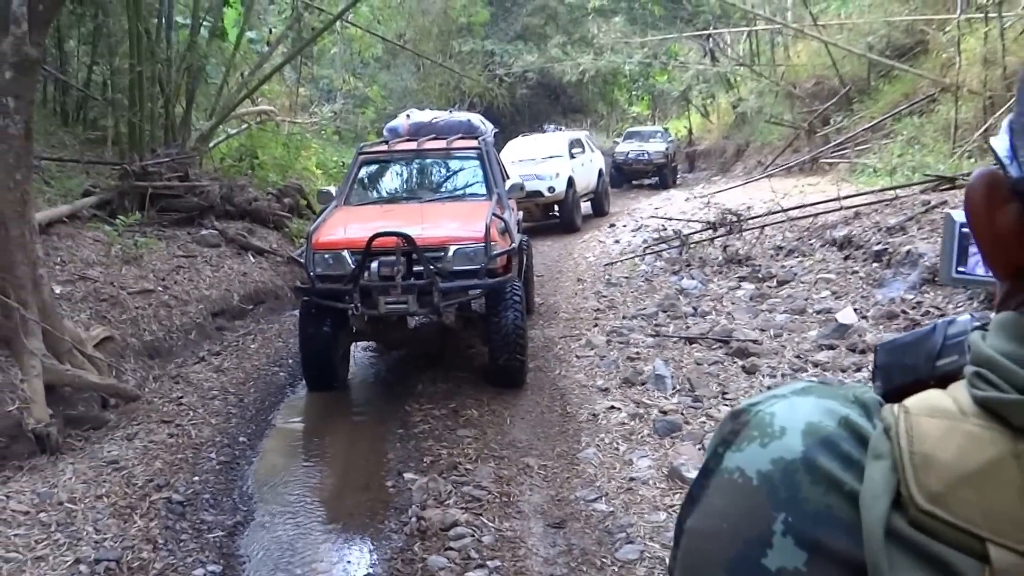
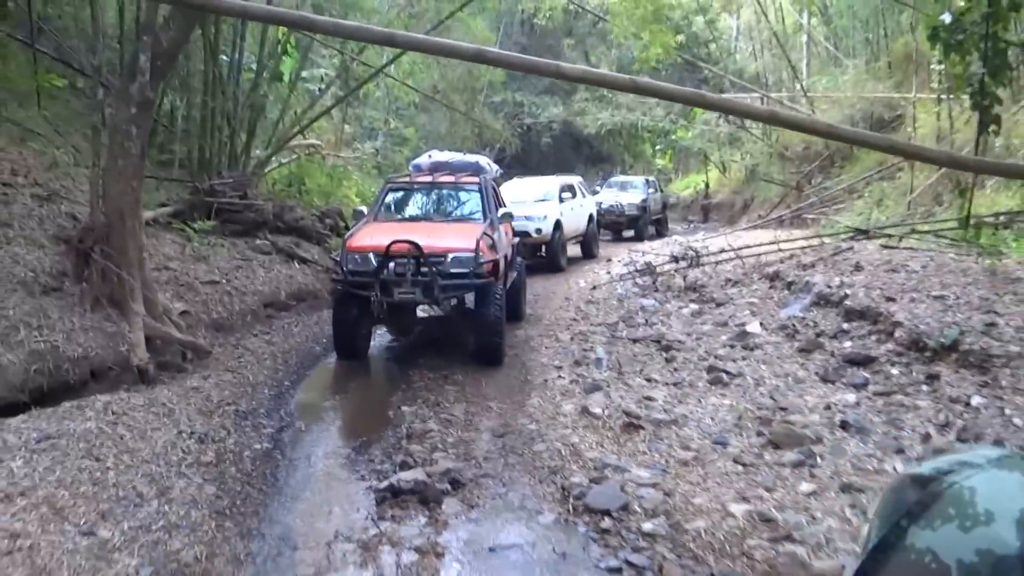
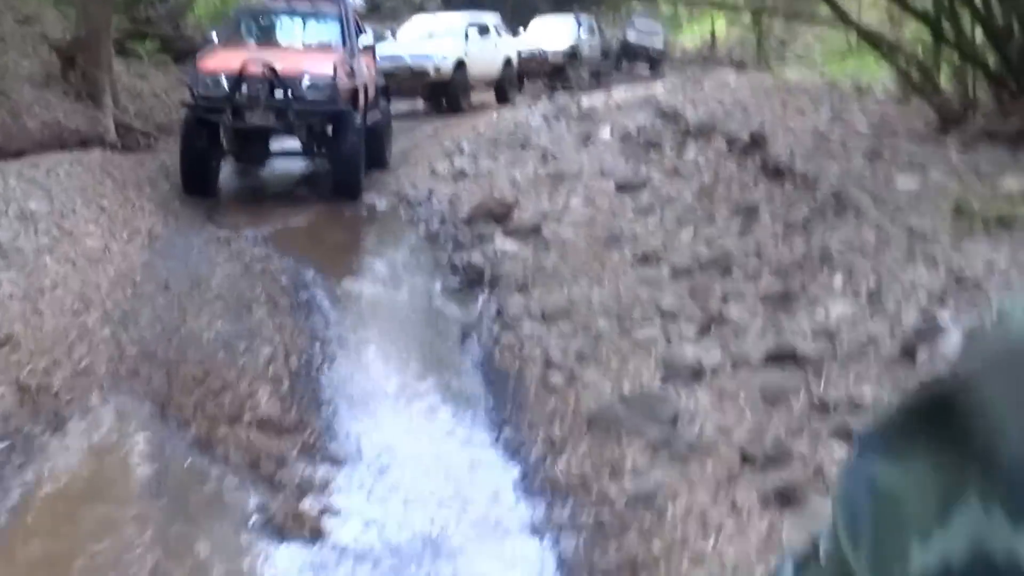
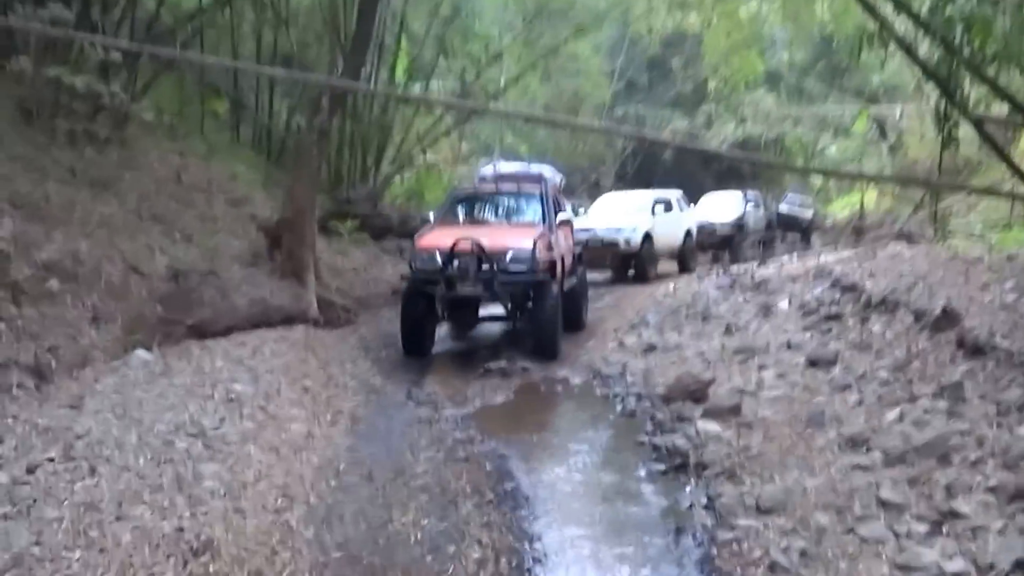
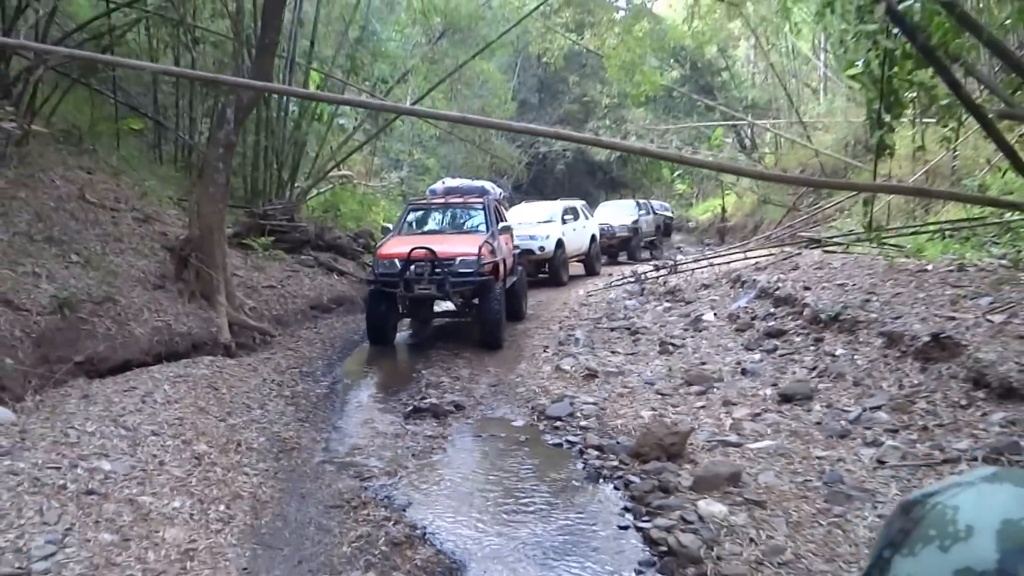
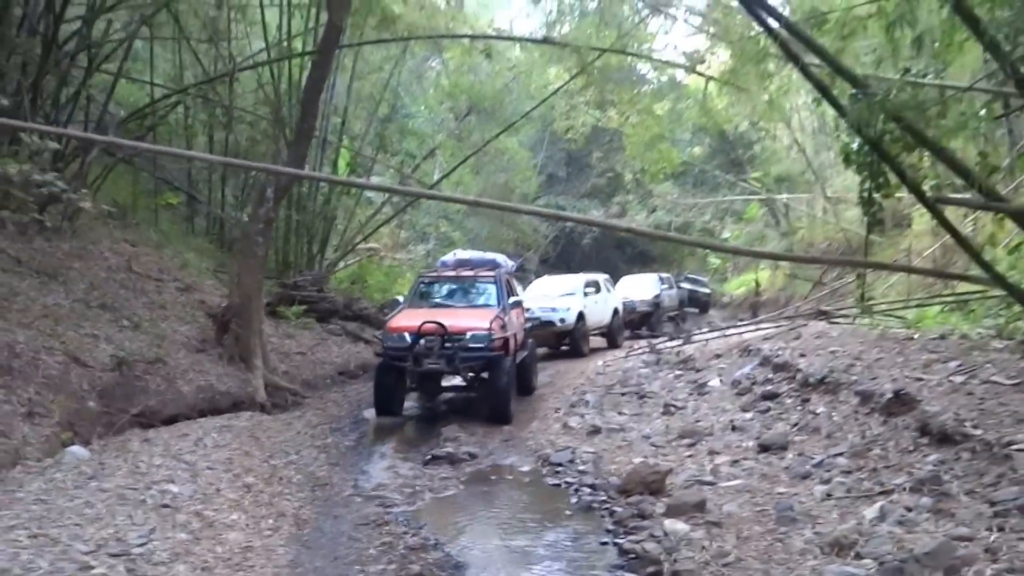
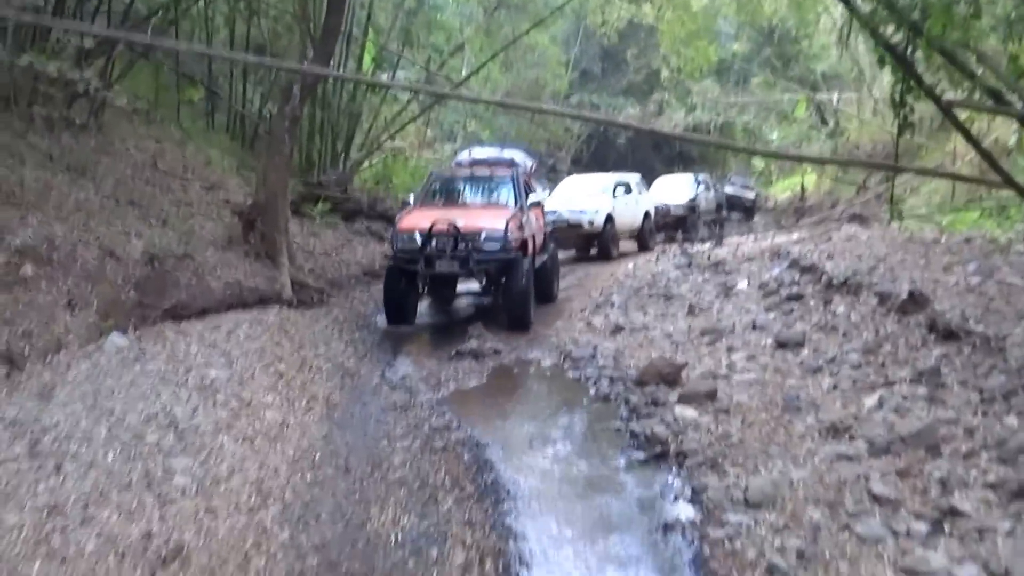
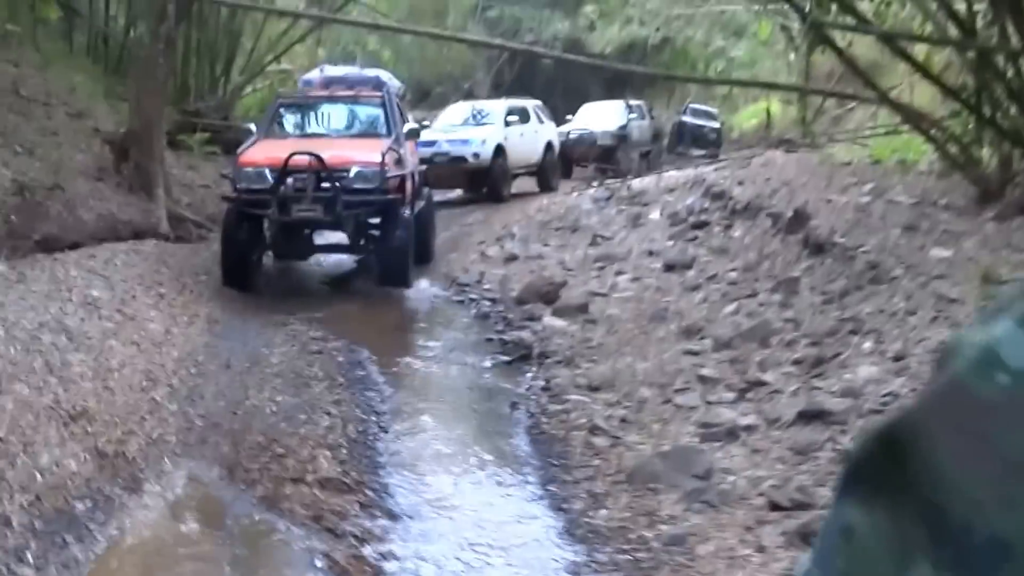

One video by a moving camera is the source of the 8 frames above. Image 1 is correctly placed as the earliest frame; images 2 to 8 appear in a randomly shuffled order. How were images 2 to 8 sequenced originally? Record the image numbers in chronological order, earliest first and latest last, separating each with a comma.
2, 5, 6, 7, 4, 3, 8
